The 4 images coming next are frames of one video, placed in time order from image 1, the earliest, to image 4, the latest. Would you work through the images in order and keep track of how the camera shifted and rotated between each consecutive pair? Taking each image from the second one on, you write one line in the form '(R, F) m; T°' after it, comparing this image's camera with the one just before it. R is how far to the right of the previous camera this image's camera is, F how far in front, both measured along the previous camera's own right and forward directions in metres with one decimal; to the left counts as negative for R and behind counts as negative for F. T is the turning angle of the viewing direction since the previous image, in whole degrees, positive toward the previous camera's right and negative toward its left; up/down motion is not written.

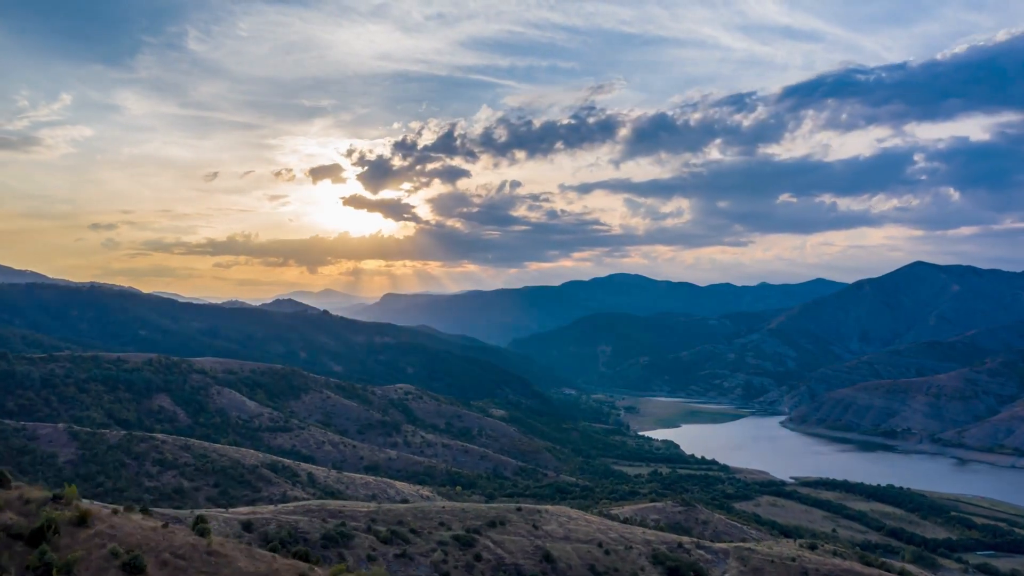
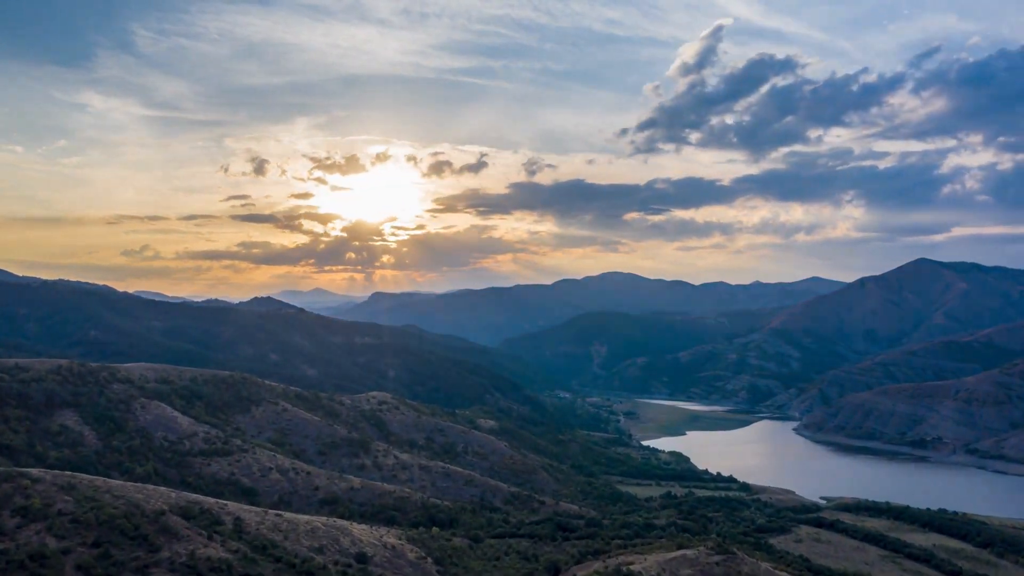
(0.0, +10.1) m; +1°
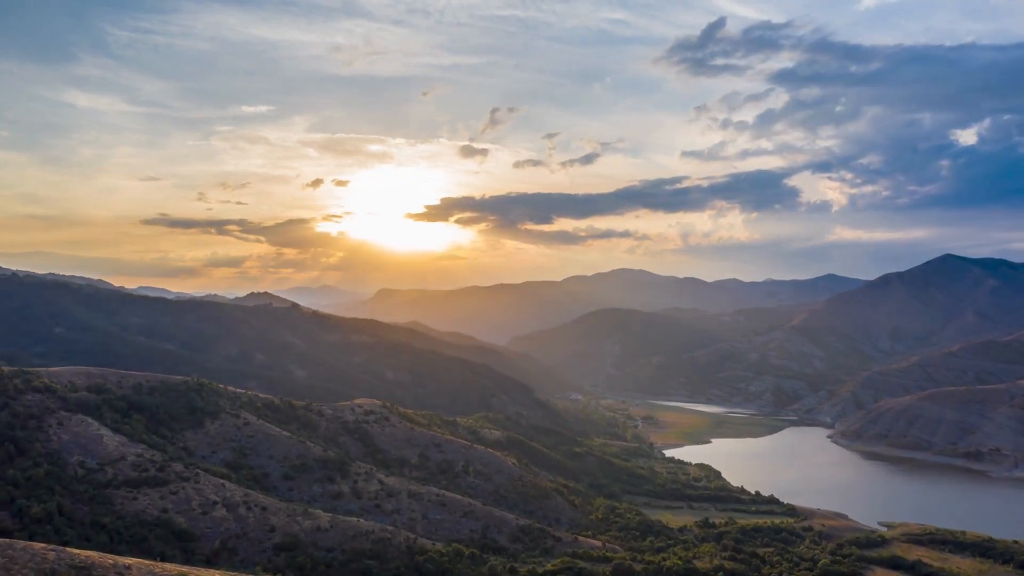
(-0.1, +9.4) m; -1°
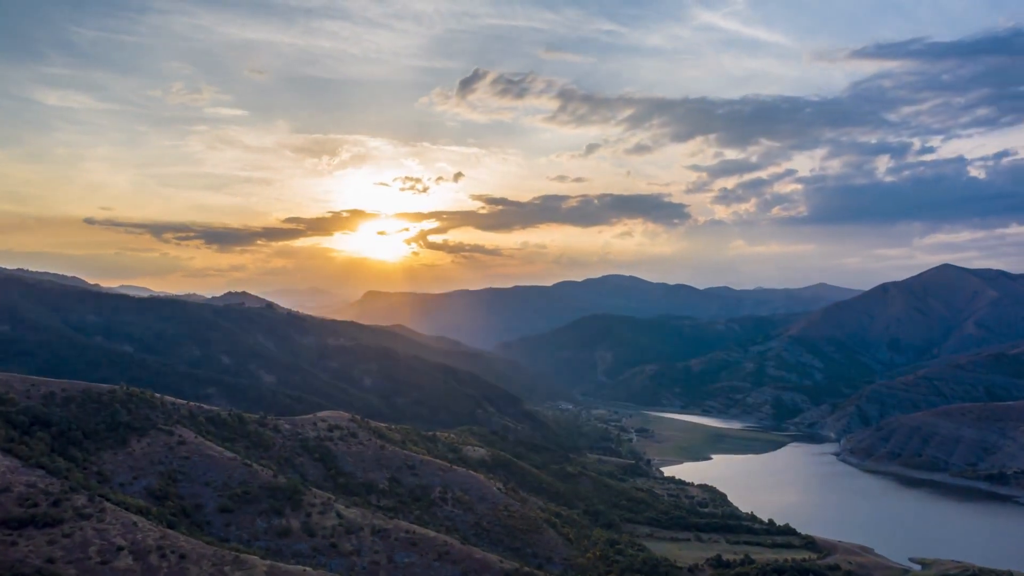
(+0.1, +7.0) m; +1°
